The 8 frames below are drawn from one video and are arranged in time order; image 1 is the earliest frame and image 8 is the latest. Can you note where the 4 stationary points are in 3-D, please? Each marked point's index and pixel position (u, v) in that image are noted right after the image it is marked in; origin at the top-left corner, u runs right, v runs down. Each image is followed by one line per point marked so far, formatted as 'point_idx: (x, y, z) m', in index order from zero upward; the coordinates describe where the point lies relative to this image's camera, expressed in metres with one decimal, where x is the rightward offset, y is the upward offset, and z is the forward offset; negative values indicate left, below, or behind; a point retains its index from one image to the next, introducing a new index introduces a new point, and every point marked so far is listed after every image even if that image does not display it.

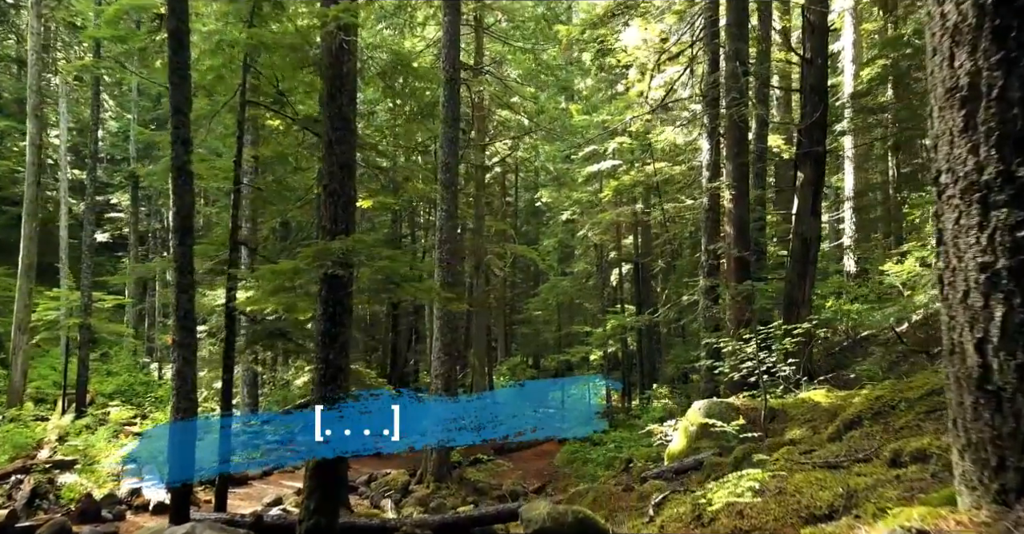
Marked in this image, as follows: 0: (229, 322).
0: (-3.7, -0.7, +11.1) m
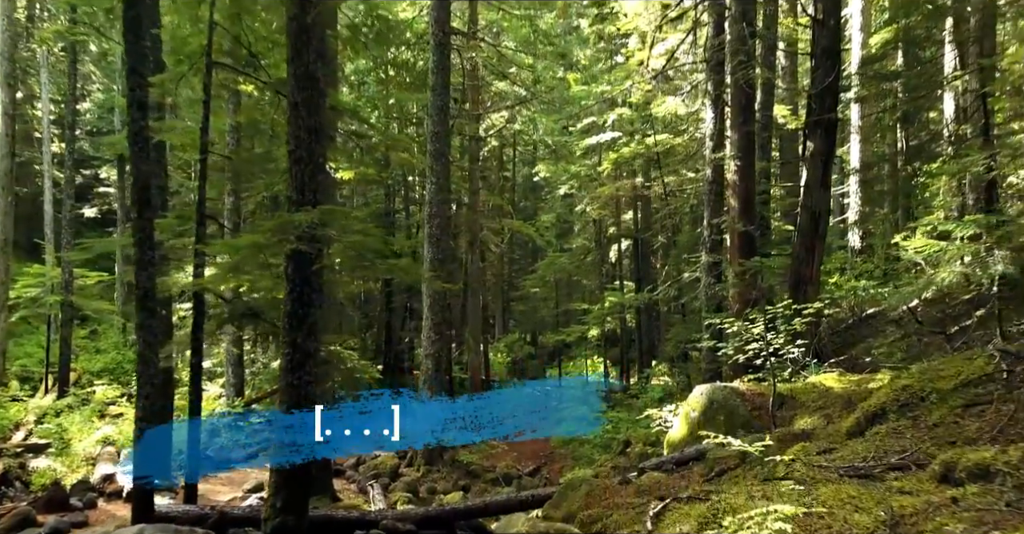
0: (-3.8, -0.4, +10.3) m
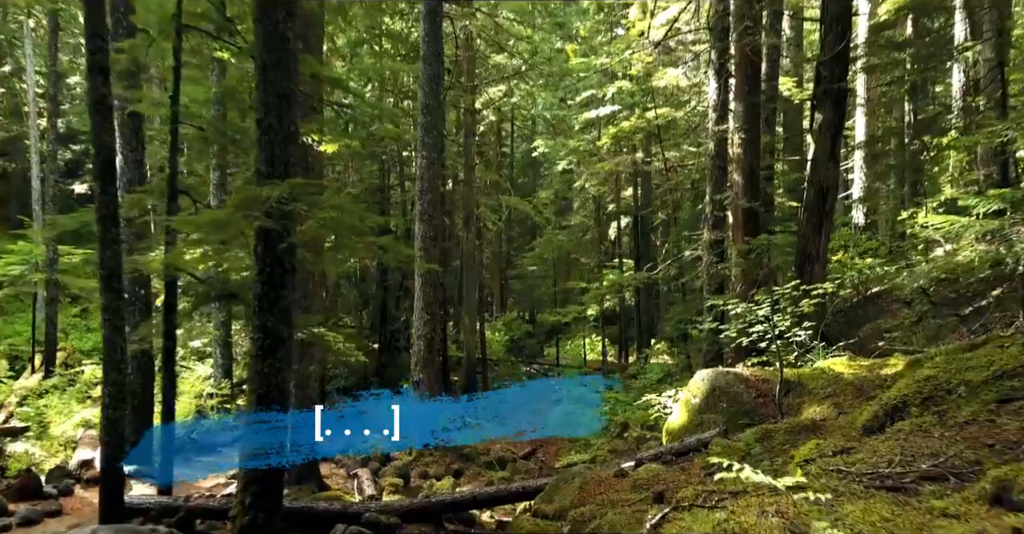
0: (-3.9, -0.2, +9.8) m
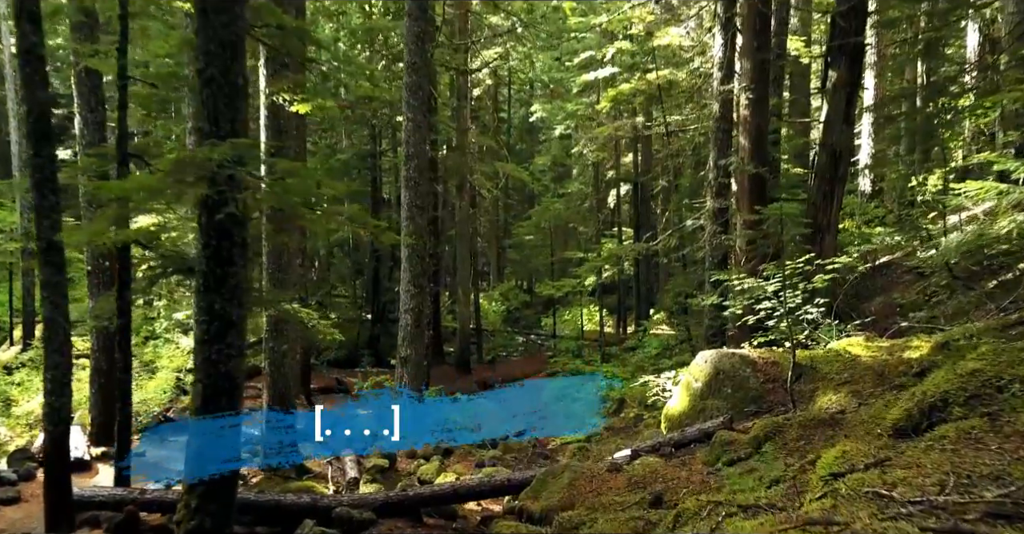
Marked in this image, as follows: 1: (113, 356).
0: (-4.1, +0.1, +8.9) m
1: (-5.5, -1.3, +11.8) m
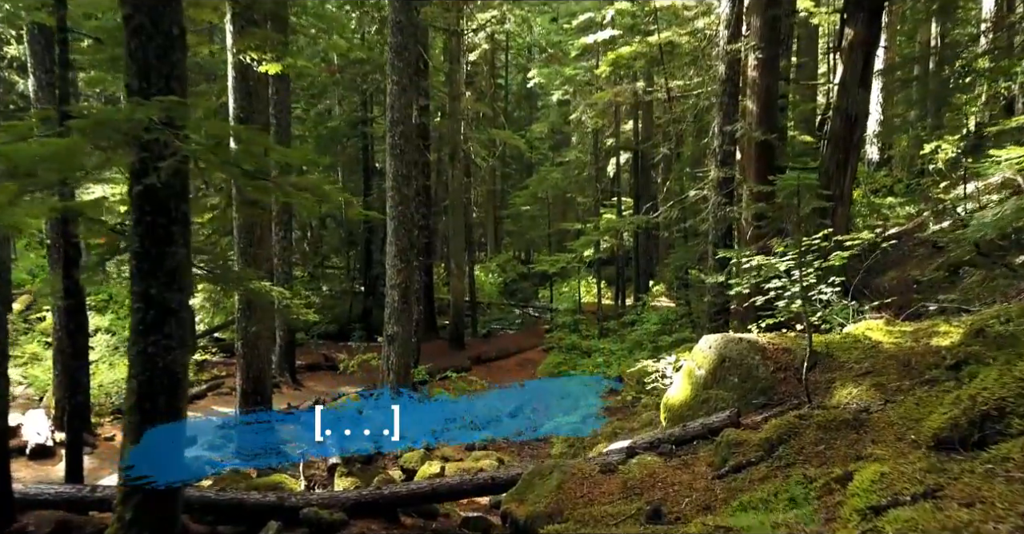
0: (-4.2, +0.4, +8.1) m
1: (-5.7, -0.9, +11.0) m
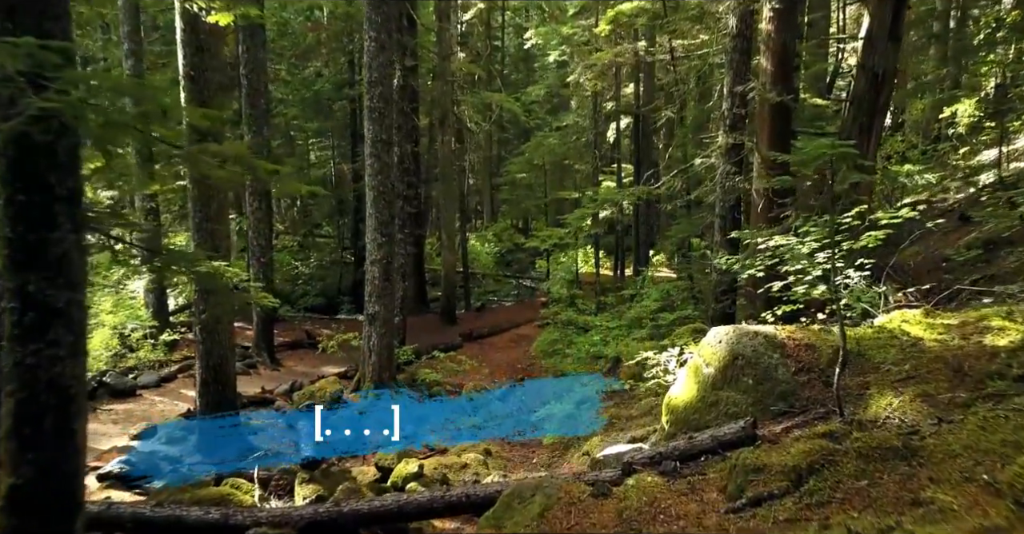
0: (-4.4, +0.5, +7.0) m
1: (-5.8, -0.6, +10.0) m
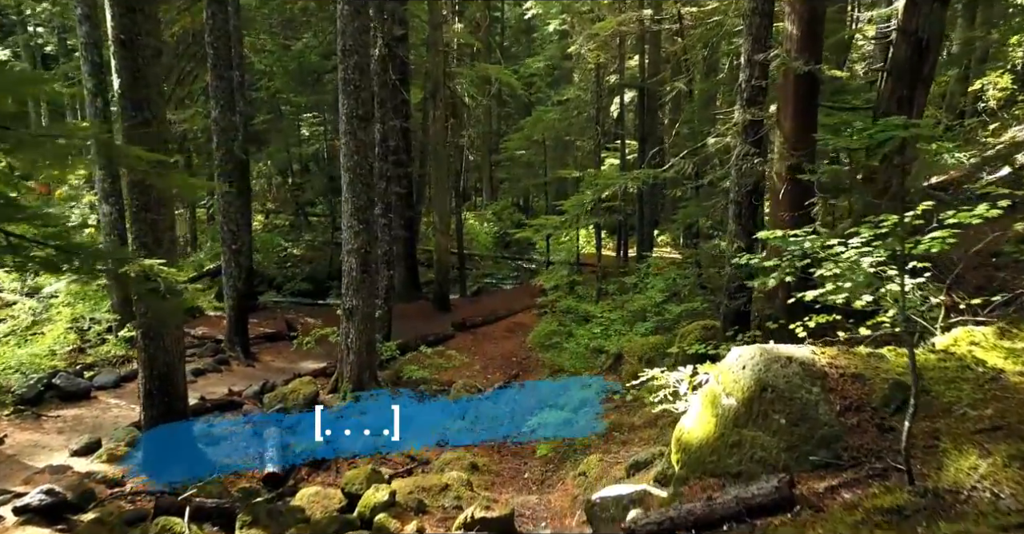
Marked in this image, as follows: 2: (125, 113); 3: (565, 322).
0: (-4.5, +0.5, +5.8) m
1: (-6.0, -0.6, +8.8) m
2: (-3.9, +1.6, +8.6) m
3: (+1.0, -1.1, +16.8) m
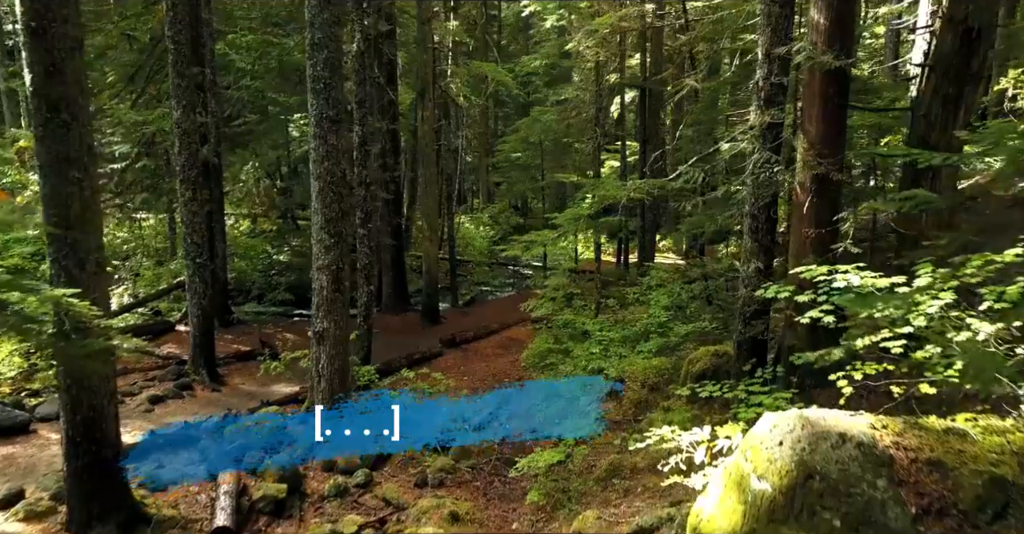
0: (-4.7, +0.3, +4.5) m
1: (-6.1, -0.8, +7.5) m
2: (-4.1, +1.3, +7.3) m
3: (+0.9, -1.3, +15.6) m
